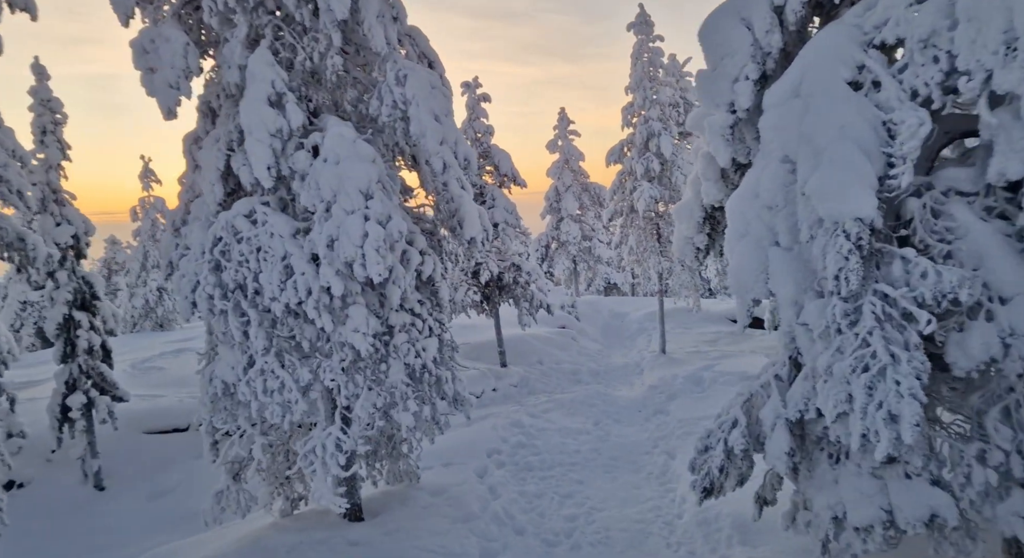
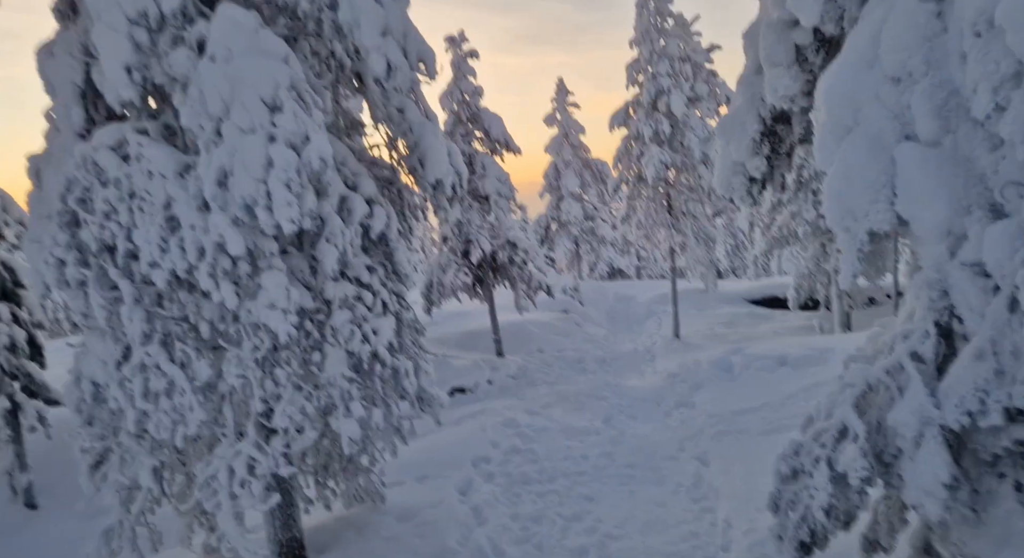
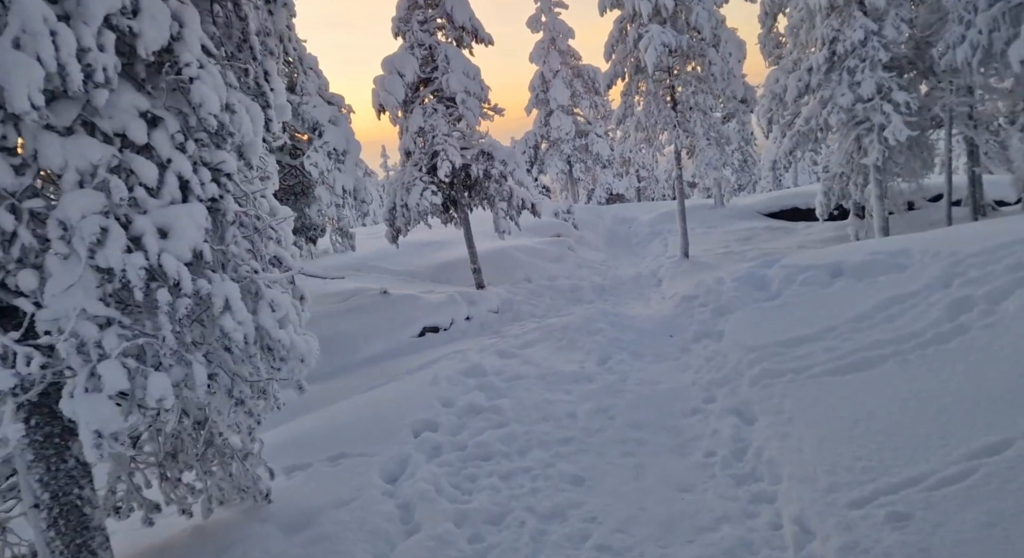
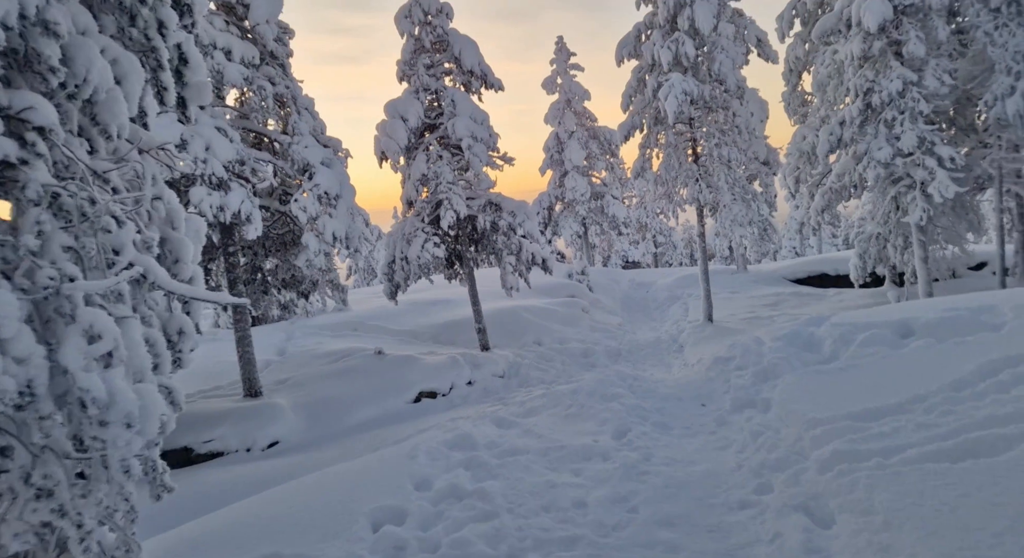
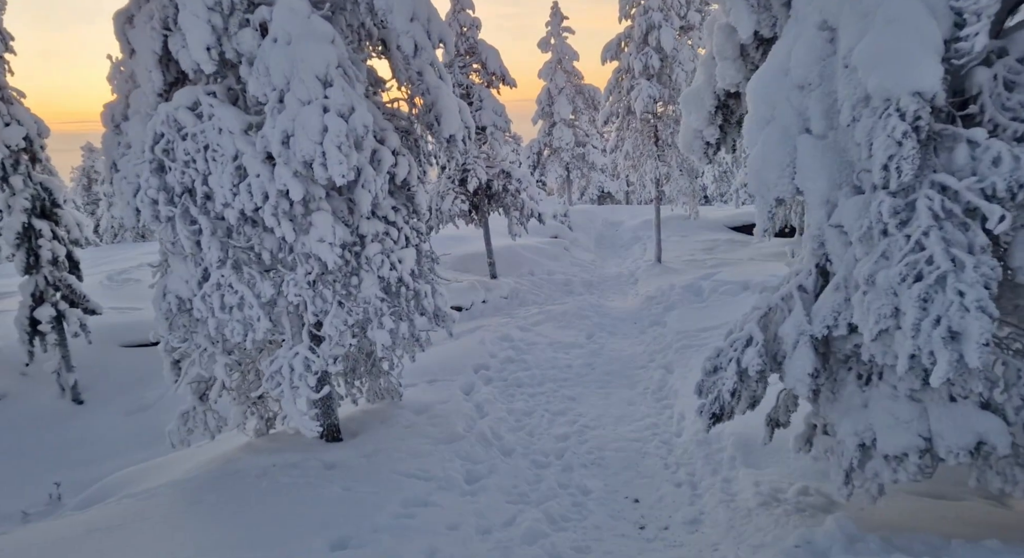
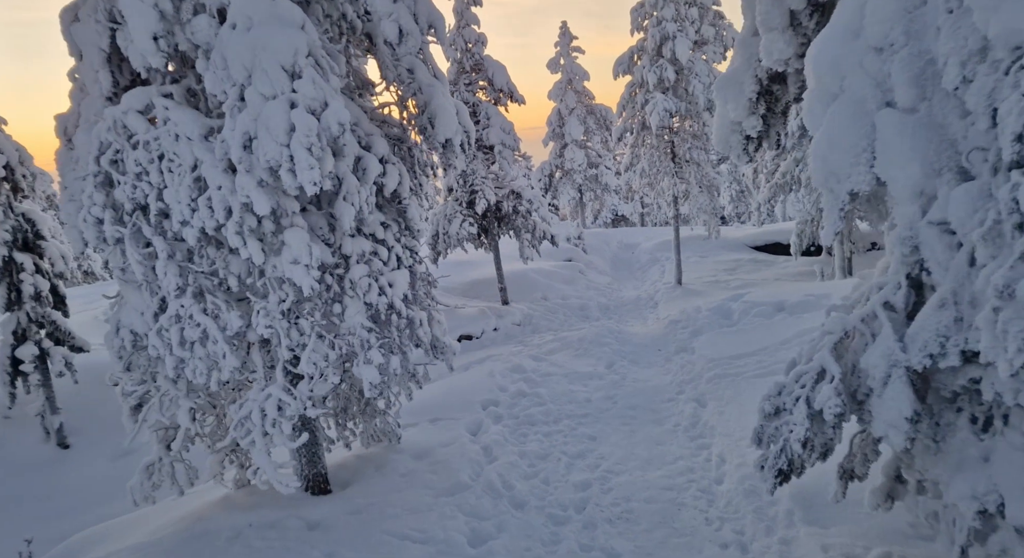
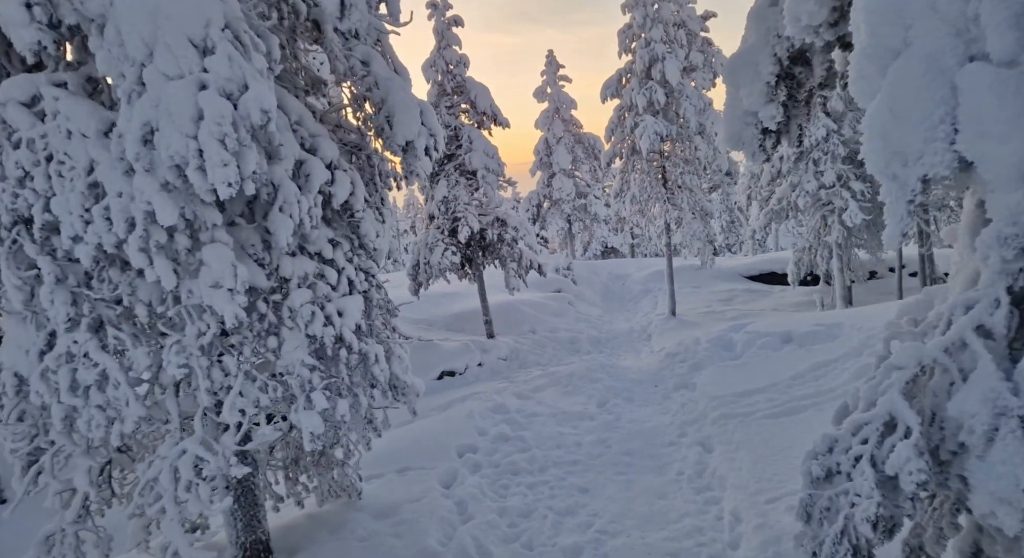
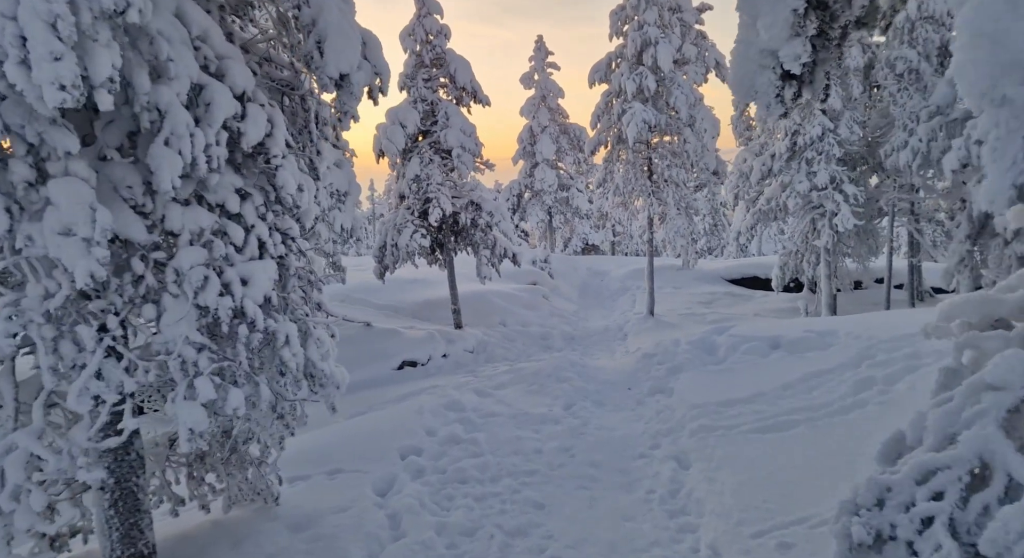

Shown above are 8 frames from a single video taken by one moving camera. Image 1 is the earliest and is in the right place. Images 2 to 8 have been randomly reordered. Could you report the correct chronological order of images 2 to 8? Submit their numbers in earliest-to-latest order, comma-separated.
5, 6, 2, 7, 8, 3, 4
